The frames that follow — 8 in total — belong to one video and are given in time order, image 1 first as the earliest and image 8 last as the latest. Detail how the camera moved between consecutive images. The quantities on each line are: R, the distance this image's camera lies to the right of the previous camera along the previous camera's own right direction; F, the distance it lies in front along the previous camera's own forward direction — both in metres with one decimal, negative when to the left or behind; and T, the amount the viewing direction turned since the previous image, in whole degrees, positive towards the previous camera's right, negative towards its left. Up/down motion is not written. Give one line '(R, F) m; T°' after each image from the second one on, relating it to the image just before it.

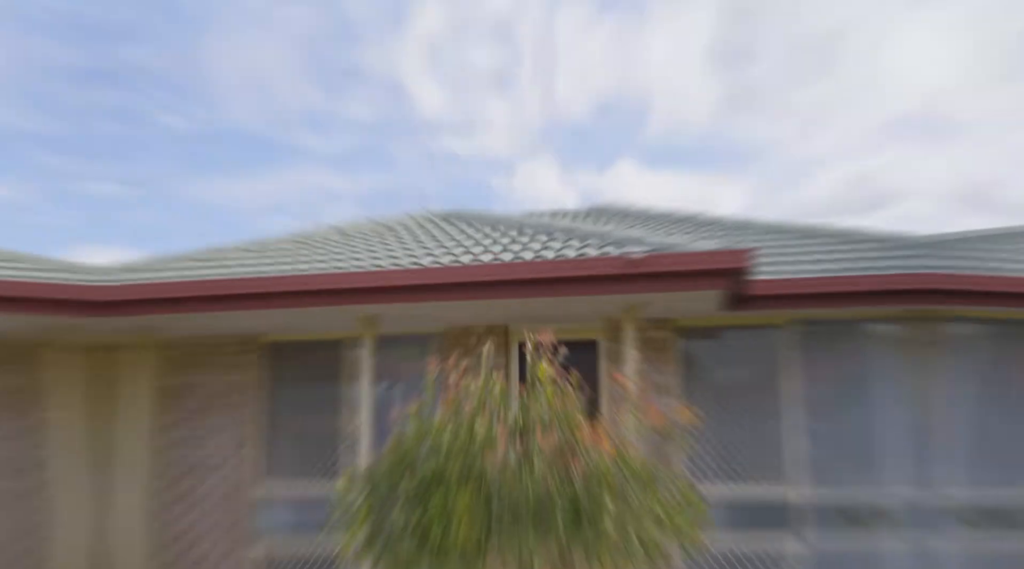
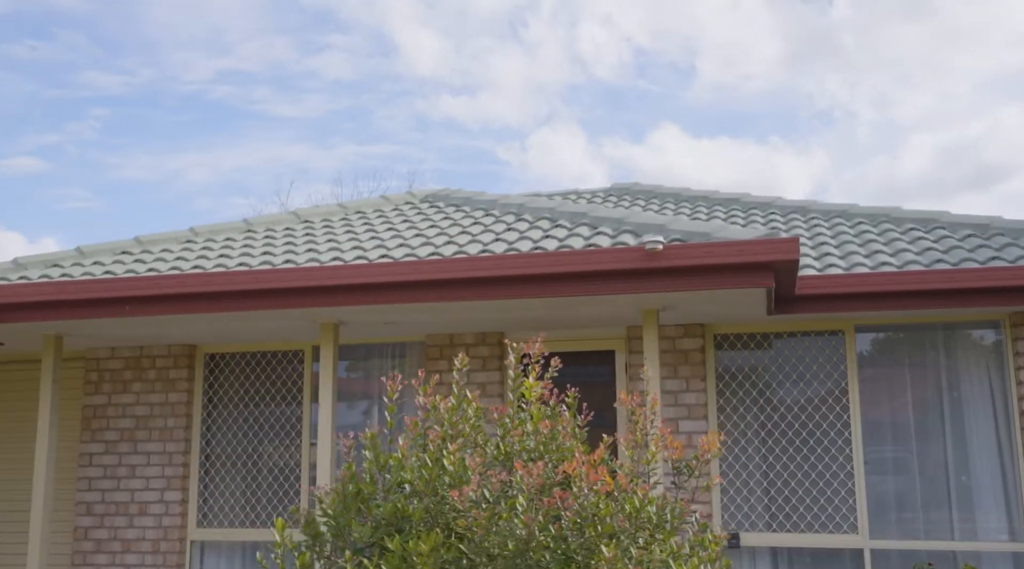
(+0.2, +2.0) m; -2°
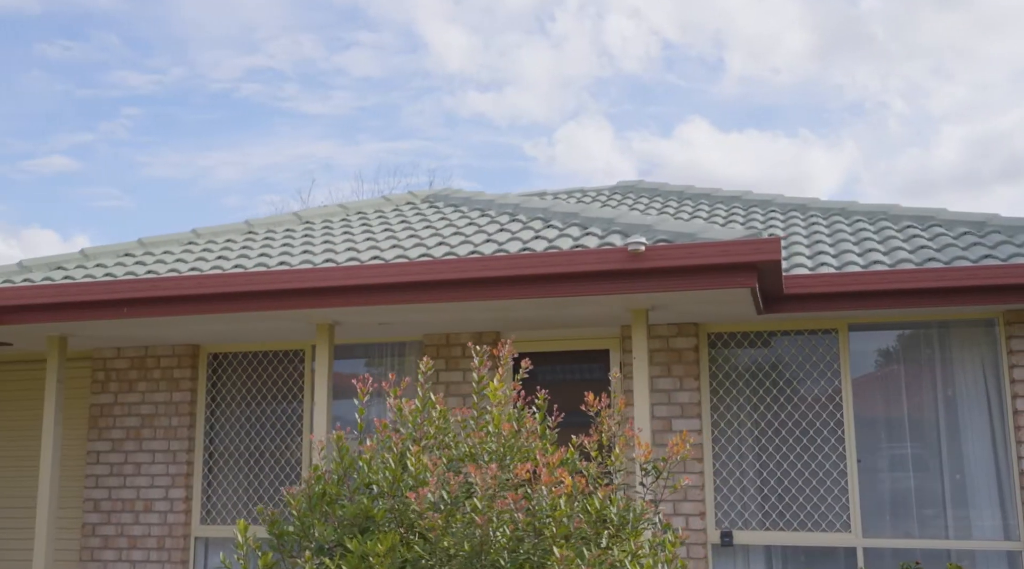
(+0.3, -0.1) m; -2°
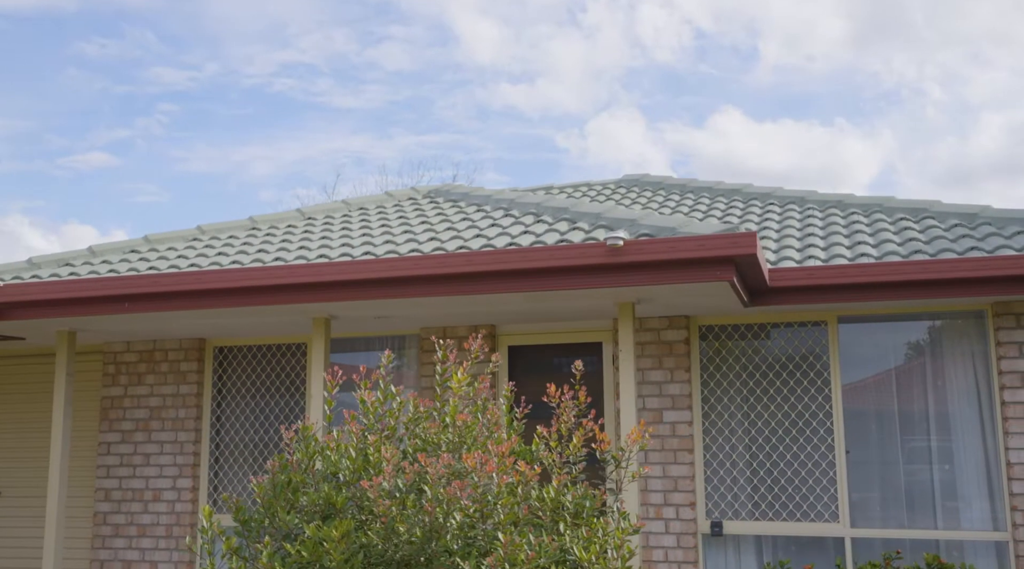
(+0.3, -0.1) m; -2°
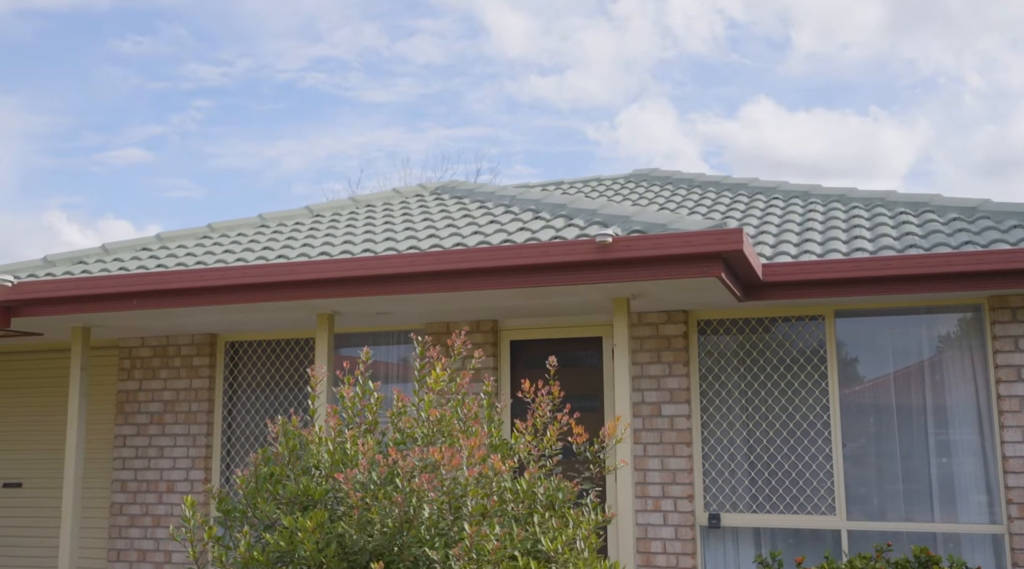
(+0.3, -0.1) m; -2°
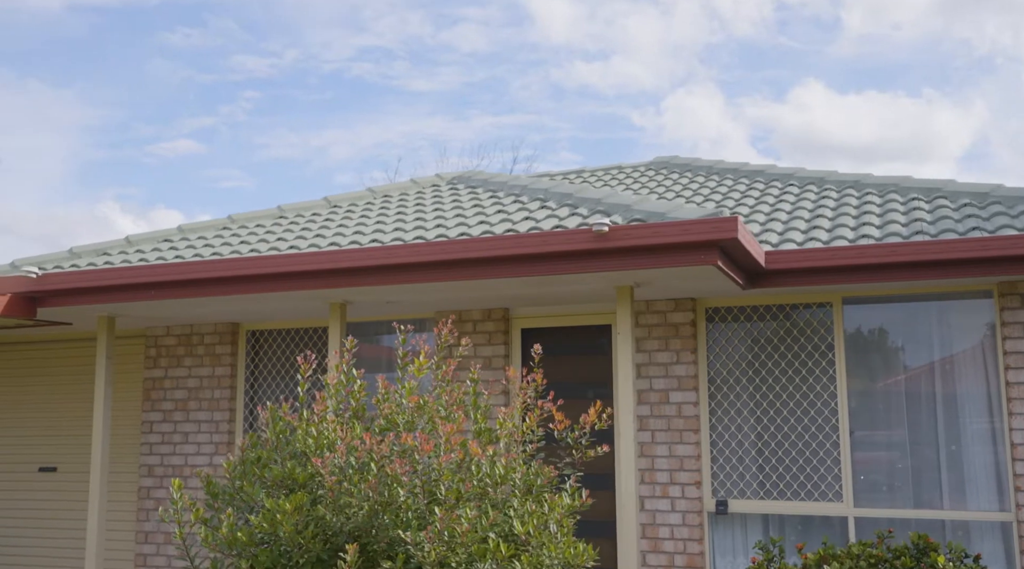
(+0.3, -0.1) m; -3°
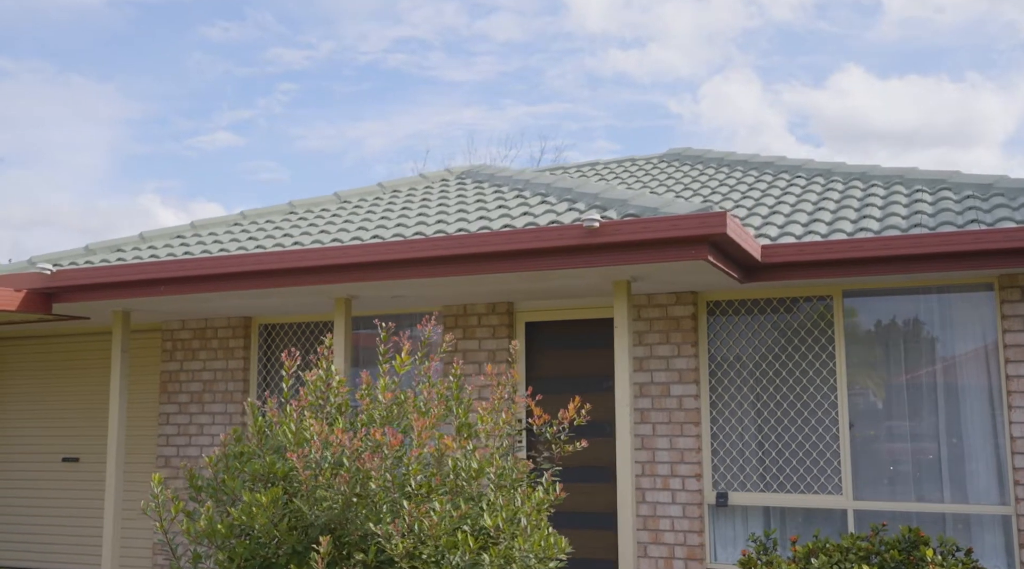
(+0.3, -0.1) m; -2°
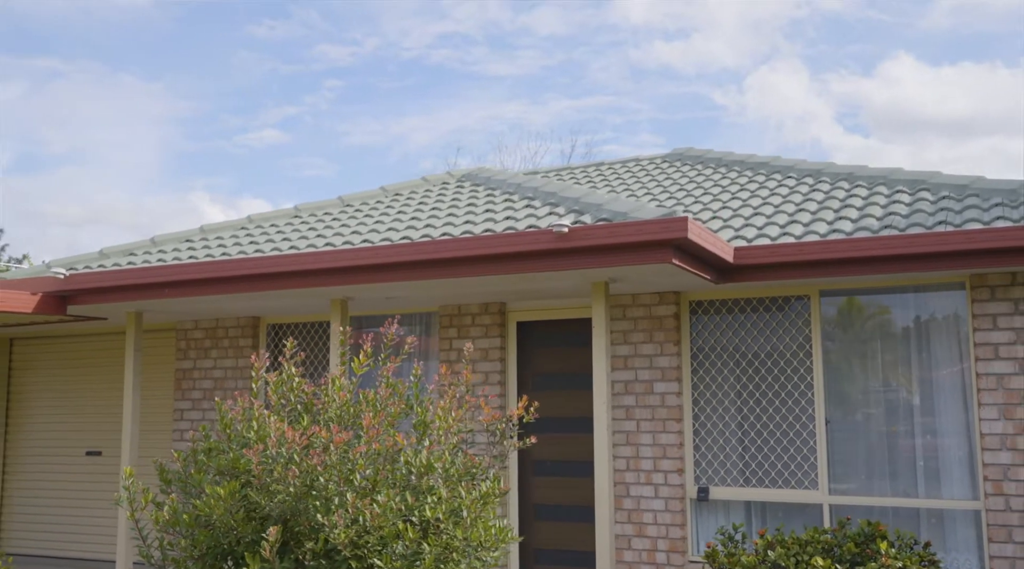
(+0.5, -0.3) m; -3°
